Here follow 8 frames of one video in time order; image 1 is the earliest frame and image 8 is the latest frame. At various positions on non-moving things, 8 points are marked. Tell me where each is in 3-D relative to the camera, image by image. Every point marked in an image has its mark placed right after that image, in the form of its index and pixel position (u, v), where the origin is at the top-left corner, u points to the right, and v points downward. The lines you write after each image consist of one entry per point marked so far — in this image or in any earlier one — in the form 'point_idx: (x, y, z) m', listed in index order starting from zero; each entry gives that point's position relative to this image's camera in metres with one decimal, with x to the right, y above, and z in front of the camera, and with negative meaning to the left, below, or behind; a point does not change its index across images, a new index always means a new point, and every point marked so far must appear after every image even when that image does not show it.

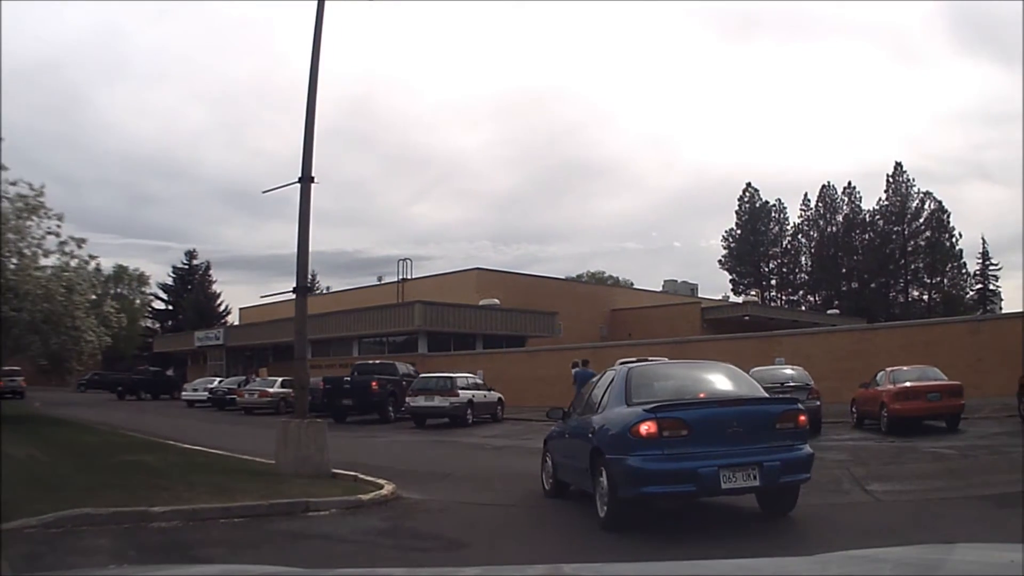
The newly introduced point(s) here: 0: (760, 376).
0: (+5.2, -1.9, +19.7) m
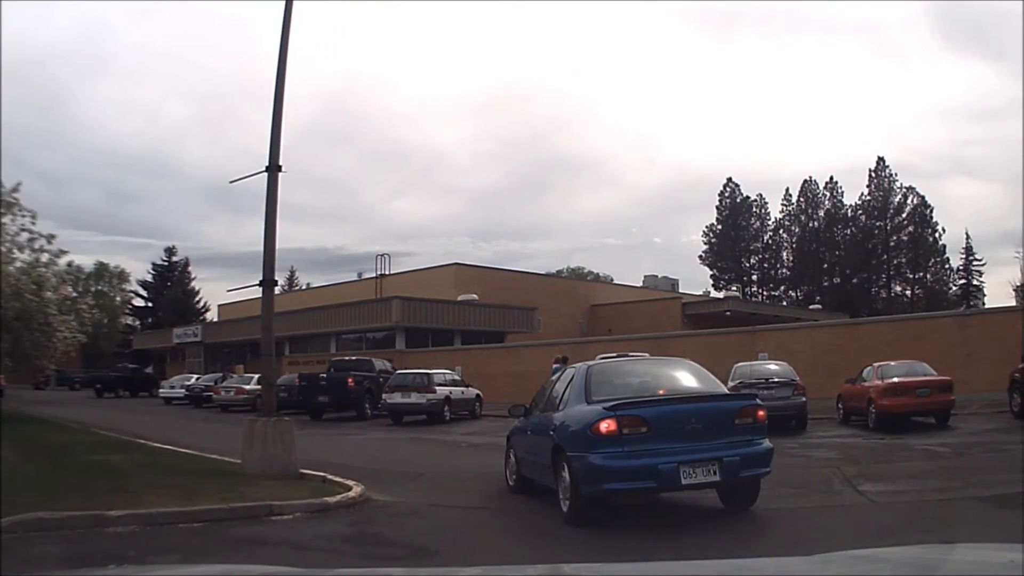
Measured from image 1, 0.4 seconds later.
0: (+4.8, -1.8, +19.2) m
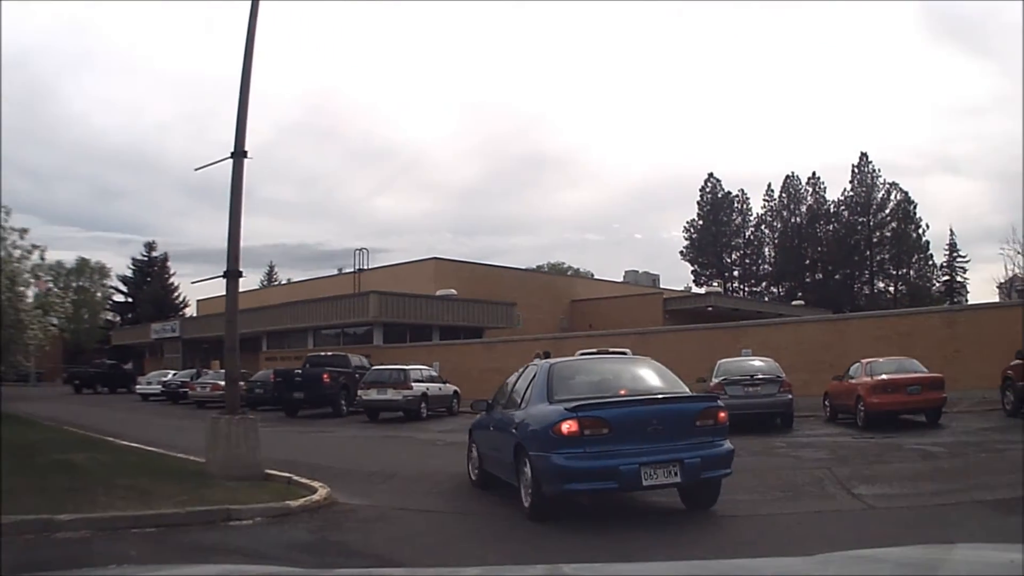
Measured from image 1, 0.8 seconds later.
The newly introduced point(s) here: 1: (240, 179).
0: (+4.4, -1.7, +18.7) m
1: (-3.6, +1.4, +12.3) m
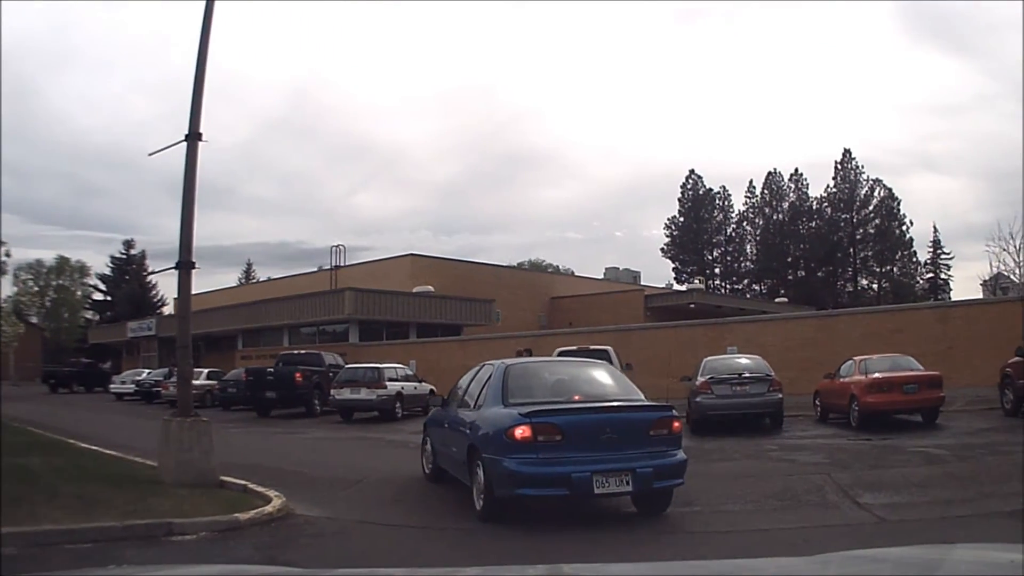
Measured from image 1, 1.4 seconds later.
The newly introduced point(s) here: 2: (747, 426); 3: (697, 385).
0: (+3.9, -1.5, +17.9) m
1: (-3.9, +1.5, +11.3) m
2: (+4.7, -2.7, +18.2) m
3: (+3.5, -1.8, +17.3) m
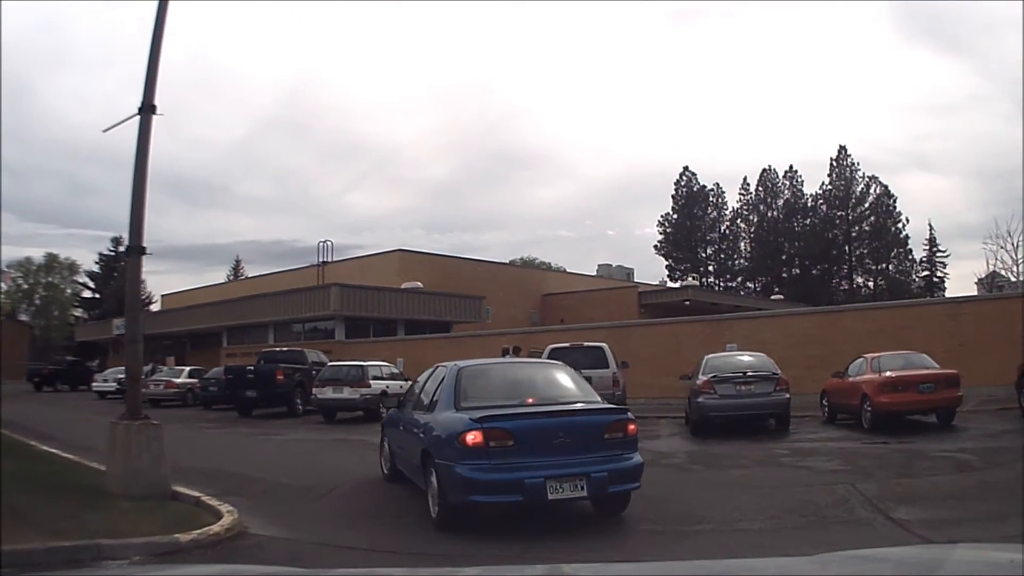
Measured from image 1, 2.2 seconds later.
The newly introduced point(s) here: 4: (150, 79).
0: (+3.8, -1.4, +16.8) m
1: (-4.1, +1.7, +10.2) m
2: (+4.5, -2.6, +17.2) m
3: (+3.3, -1.7, +16.2) m
4: (-4.3, +2.5, +10.9) m
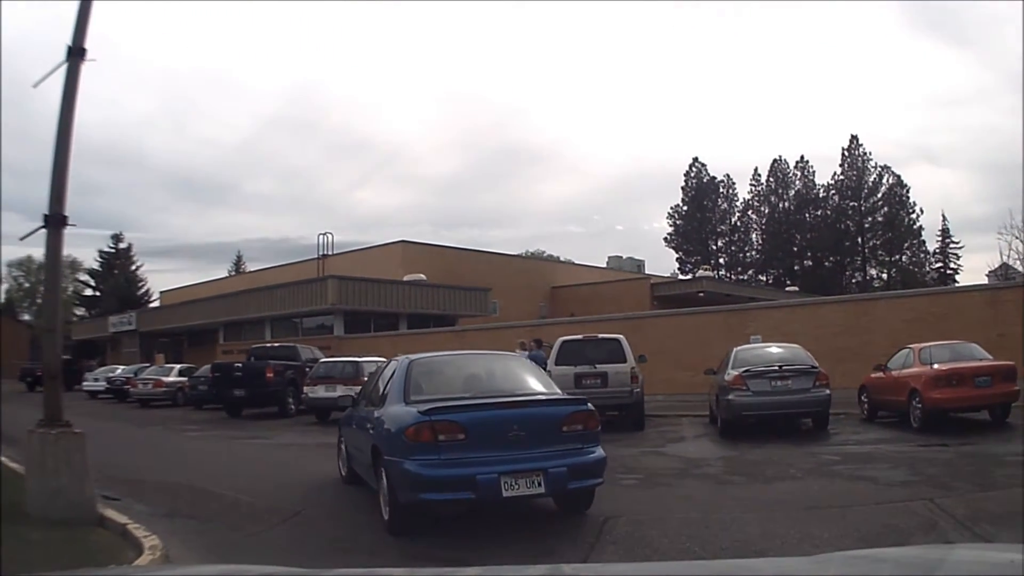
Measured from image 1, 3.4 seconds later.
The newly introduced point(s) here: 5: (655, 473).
0: (+3.9, -1.2, +15.0) m
1: (-4.1, +1.8, +8.5) m
2: (+4.6, -2.3, +15.4) m
3: (+3.4, -1.5, +14.5) m
4: (-4.3, +2.7, +9.2) m
5: (+1.6, -2.0, +10.0) m
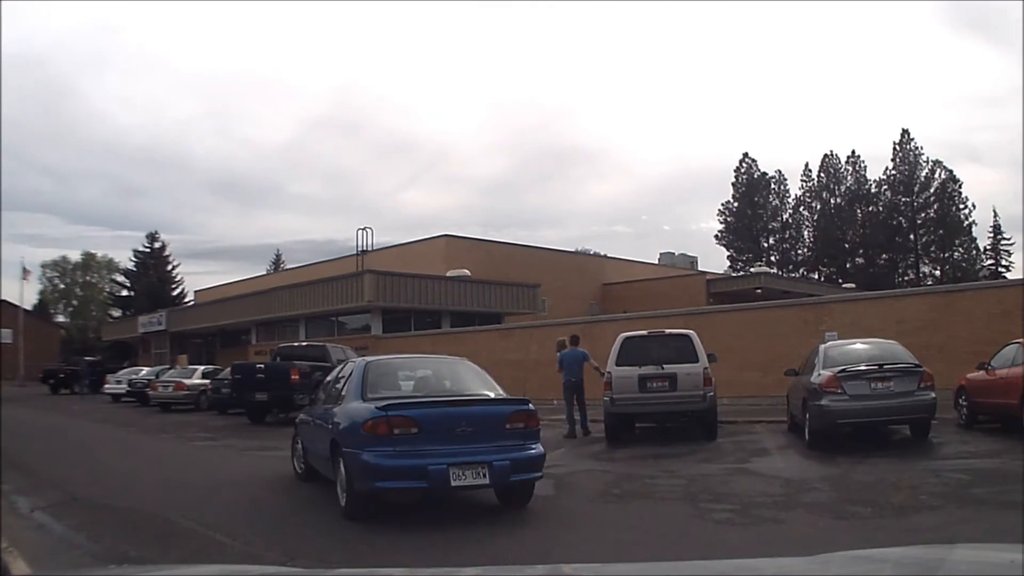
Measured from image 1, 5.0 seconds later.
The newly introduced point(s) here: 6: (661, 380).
0: (+4.5, -0.9, +12.8) m
1: (-3.7, +2.0, +6.6) m
2: (+5.3, -2.1, +13.1) m
3: (+4.1, -1.2, +12.2) m
4: (-3.9, +2.8, +7.3) m
5: (+2.1, -1.8, +7.9) m
6: (+2.1, -1.3, +12.8) m
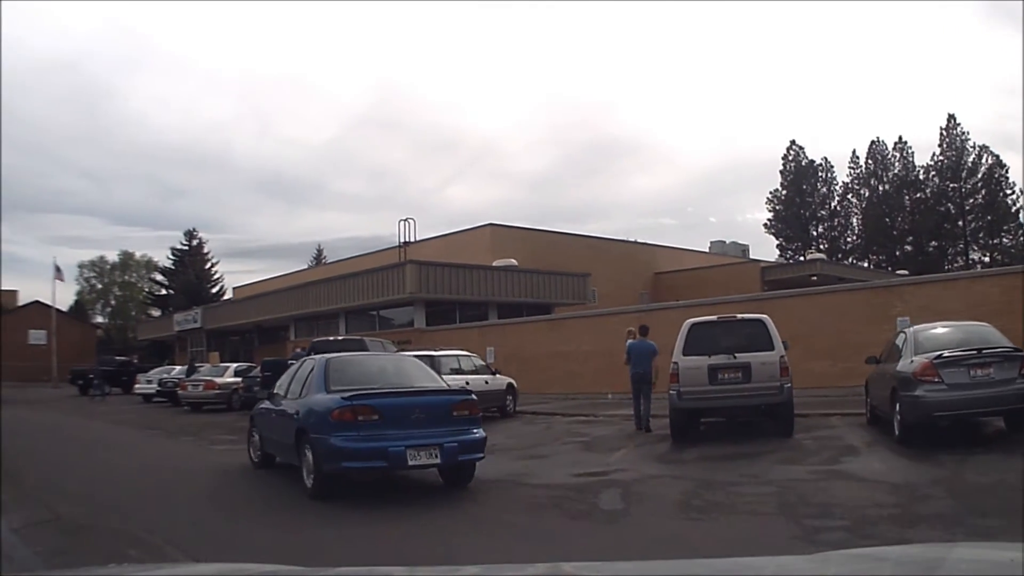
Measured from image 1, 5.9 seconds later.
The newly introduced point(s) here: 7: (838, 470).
0: (+5.1, -0.7, +11.4) m
1: (-3.4, +2.1, +5.5) m
2: (+5.9, -1.8, +11.7) m
3: (+4.6, -1.0, +10.8) m
4: (-3.6, +3.0, +6.2) m
5: (+2.5, -1.6, +6.6) m
6: (+2.7, -1.0, +11.5) m
7: (+2.9, -1.6, +8.2) m
